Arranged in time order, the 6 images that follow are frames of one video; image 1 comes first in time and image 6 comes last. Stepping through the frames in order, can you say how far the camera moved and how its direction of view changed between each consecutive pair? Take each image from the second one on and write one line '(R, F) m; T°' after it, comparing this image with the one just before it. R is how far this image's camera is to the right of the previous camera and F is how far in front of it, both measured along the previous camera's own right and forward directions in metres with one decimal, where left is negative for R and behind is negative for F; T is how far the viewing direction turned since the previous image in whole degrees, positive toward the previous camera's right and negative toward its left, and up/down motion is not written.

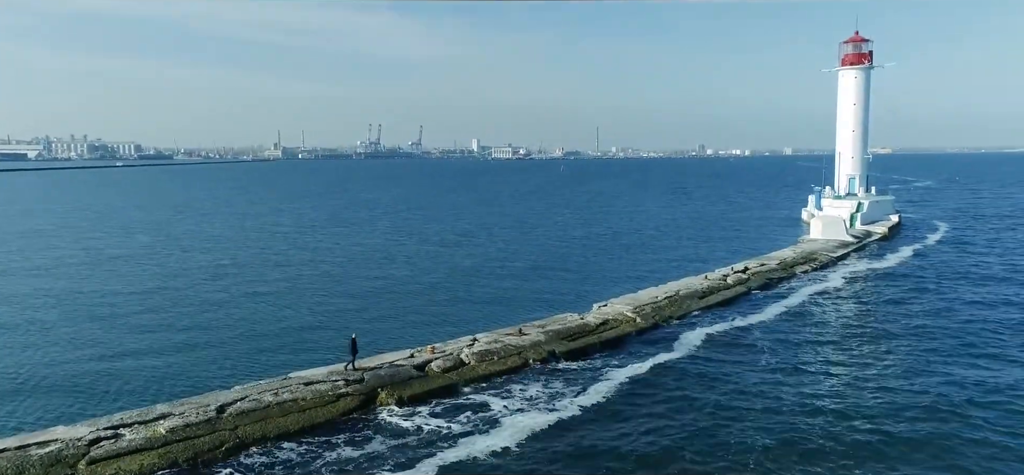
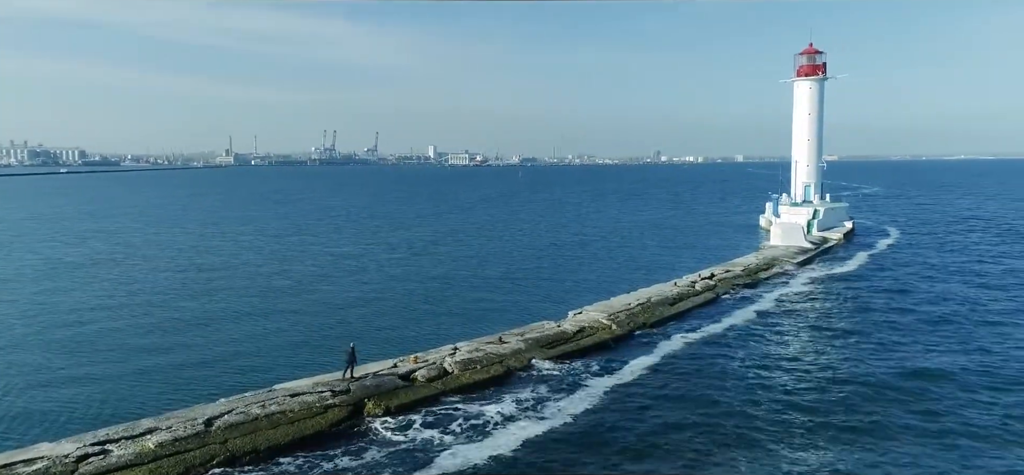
(-0.8, -0.4) m; +3°
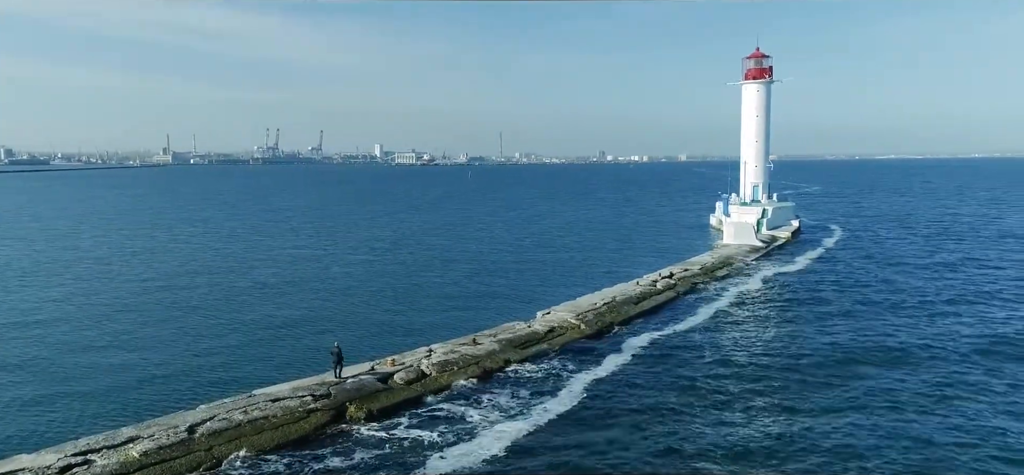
(-1.0, -0.4) m; +4°
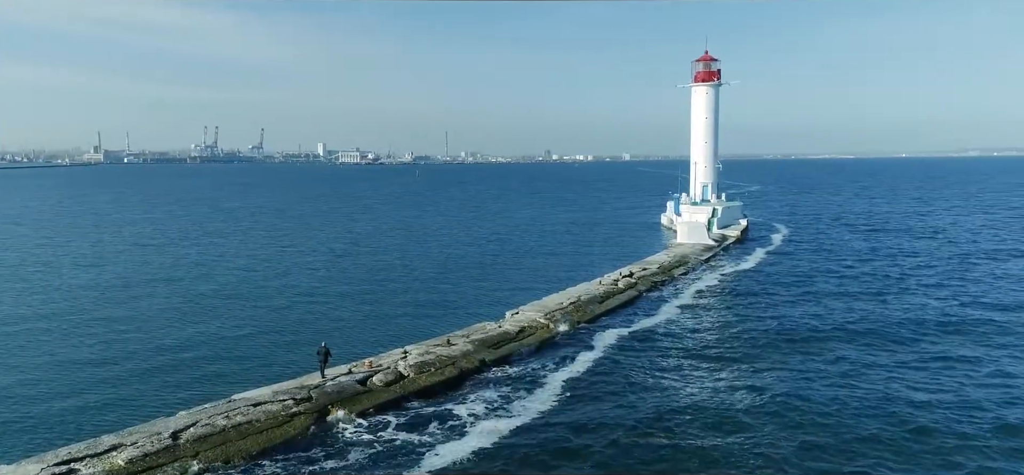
(-1.0, -0.4) m; +4°
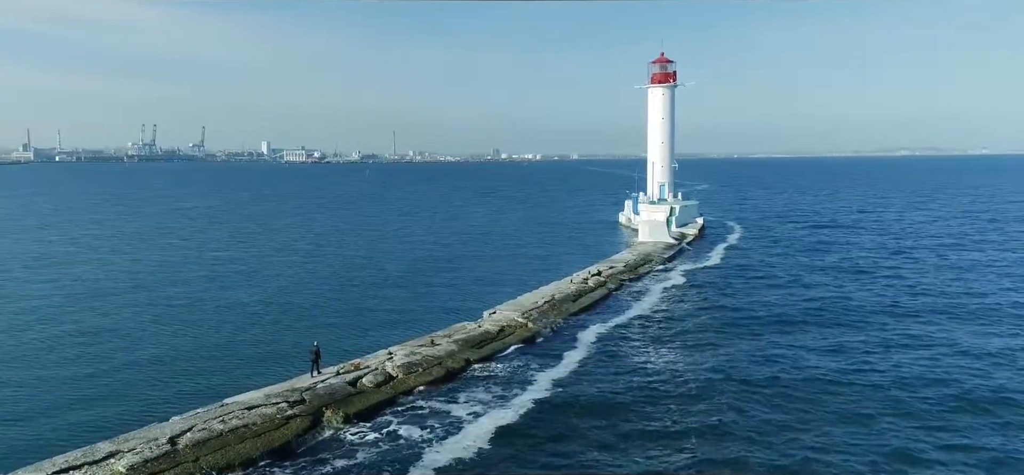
(-1.3, -0.4) m; +4°
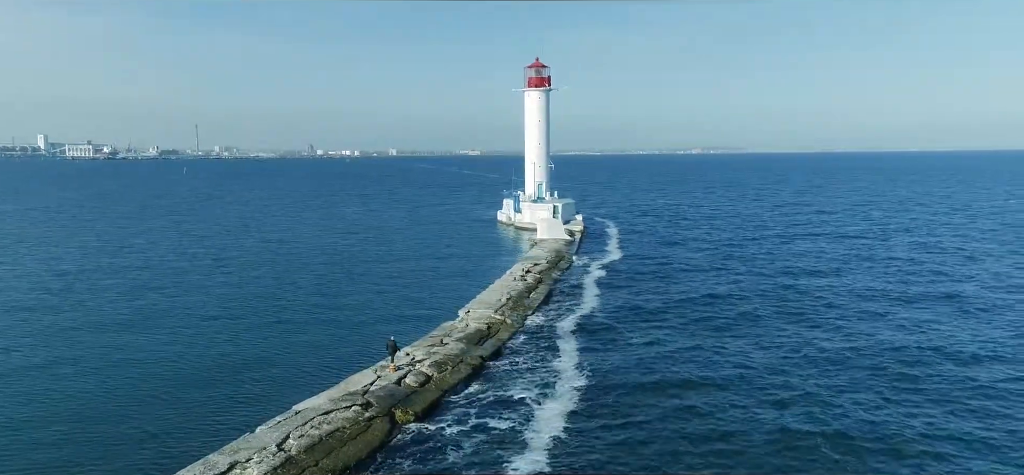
(-7.5, -1.3) m; +15°
